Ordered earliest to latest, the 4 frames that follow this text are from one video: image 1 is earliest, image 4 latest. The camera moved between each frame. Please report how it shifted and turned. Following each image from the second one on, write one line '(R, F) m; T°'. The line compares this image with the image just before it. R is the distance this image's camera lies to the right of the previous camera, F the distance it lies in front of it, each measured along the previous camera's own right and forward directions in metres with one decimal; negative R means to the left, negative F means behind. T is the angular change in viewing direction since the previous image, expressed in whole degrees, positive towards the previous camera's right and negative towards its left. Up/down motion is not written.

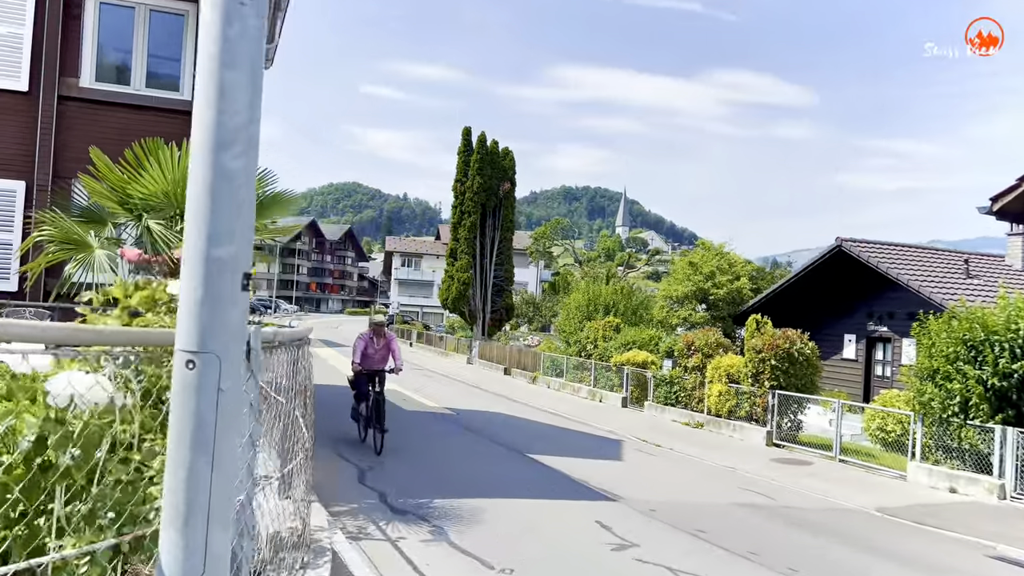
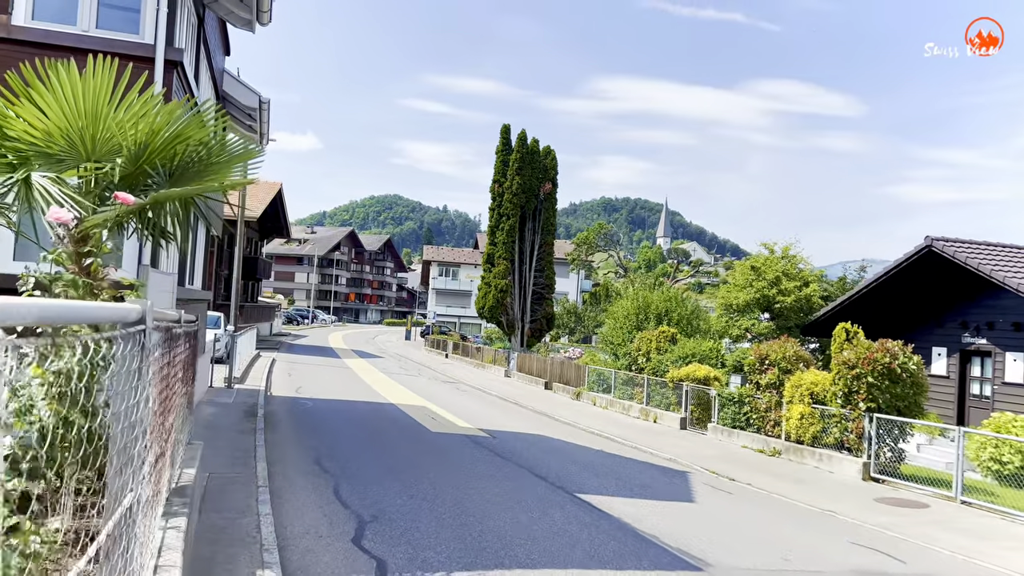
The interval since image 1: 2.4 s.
(-0.1, +2.1) m; -3°
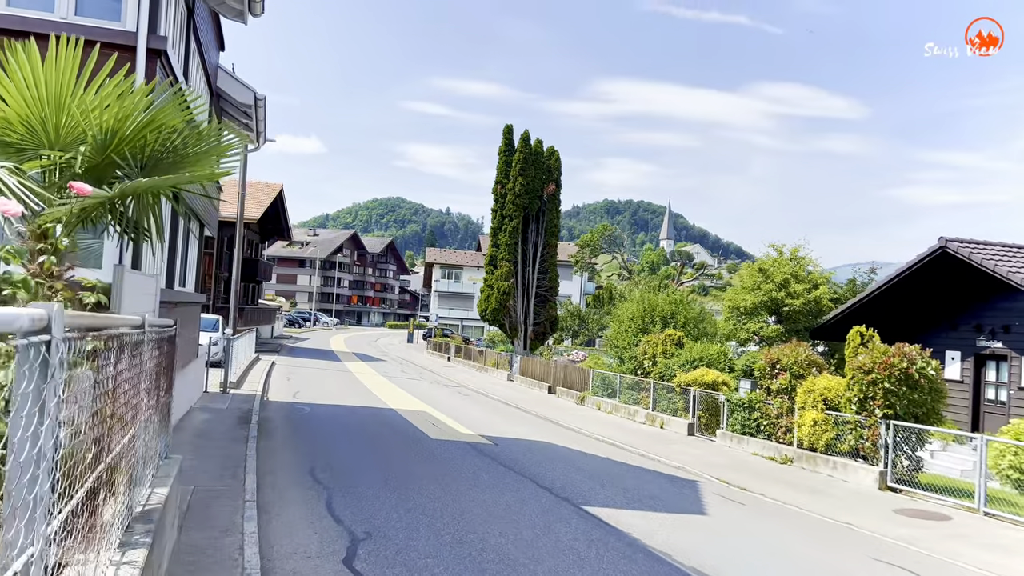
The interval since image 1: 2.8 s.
(0.0, +0.4) m; 0°
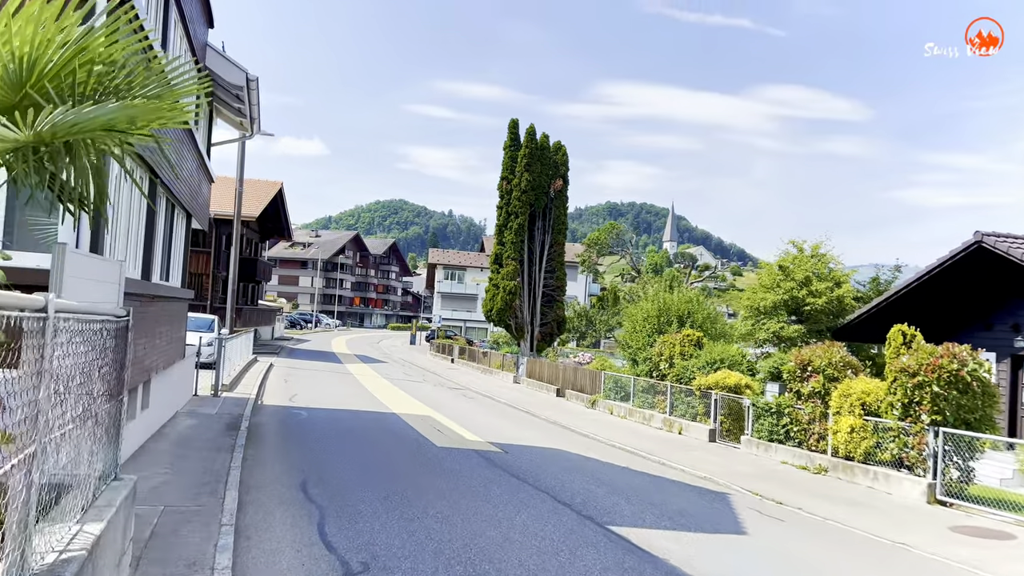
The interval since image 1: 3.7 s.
(-0.2, +1.0) m; 0°
